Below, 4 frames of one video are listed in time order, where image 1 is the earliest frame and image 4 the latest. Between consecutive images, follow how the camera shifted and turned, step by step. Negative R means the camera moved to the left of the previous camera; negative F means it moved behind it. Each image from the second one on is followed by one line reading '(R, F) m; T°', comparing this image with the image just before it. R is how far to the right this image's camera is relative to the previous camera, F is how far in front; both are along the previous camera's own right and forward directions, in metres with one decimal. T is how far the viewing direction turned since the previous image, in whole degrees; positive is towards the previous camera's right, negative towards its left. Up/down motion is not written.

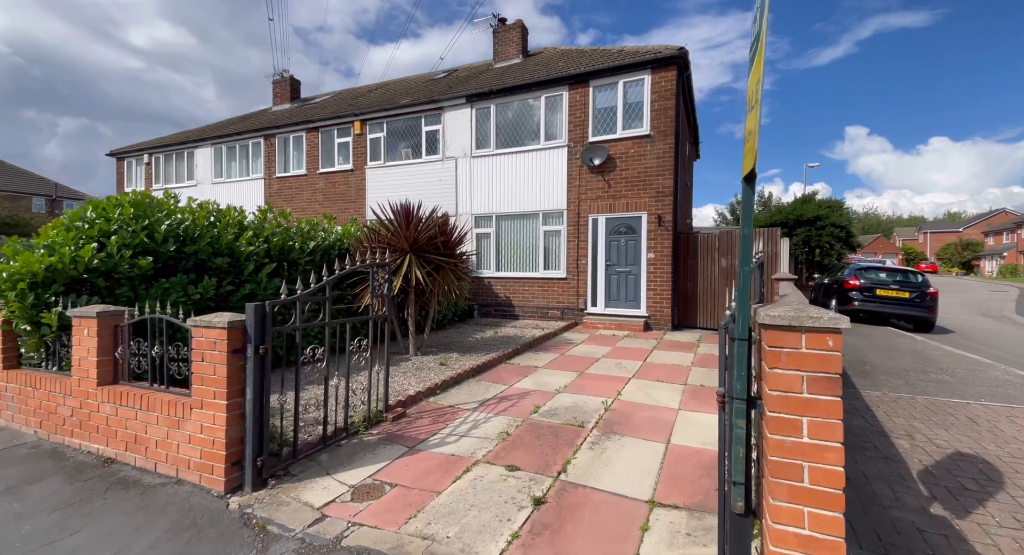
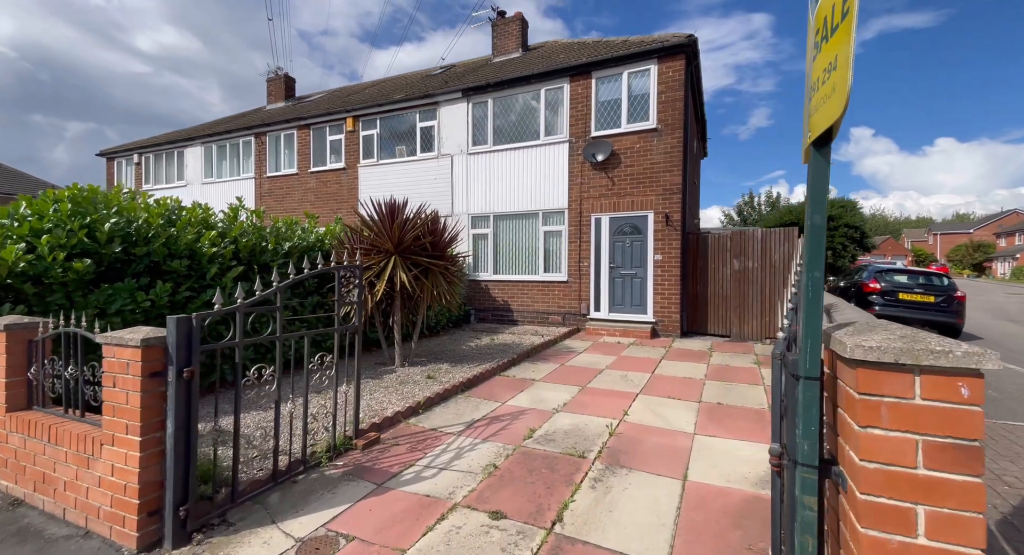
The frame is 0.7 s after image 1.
(+0.1, +0.6) m; 0°
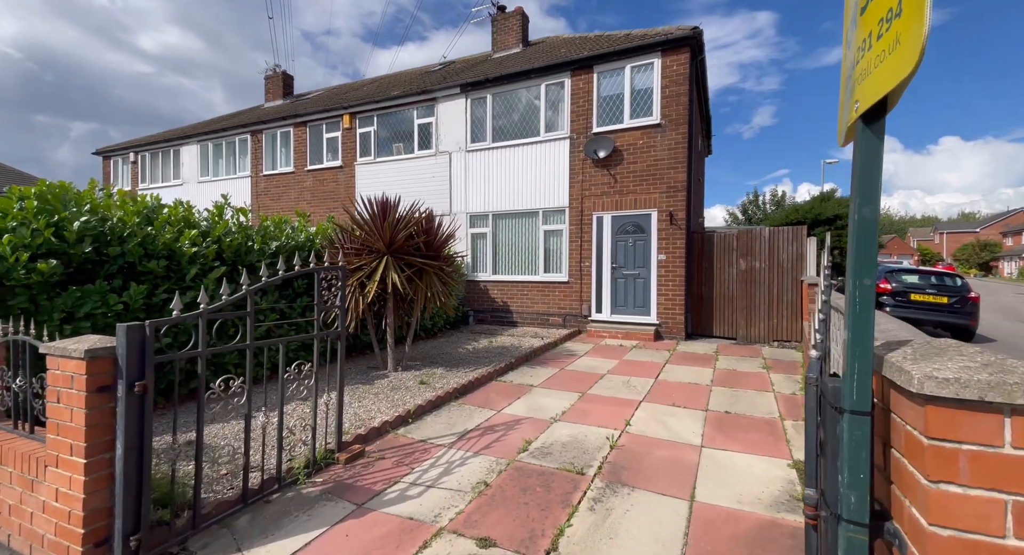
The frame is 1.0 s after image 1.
(+0.1, +0.3) m; 0°
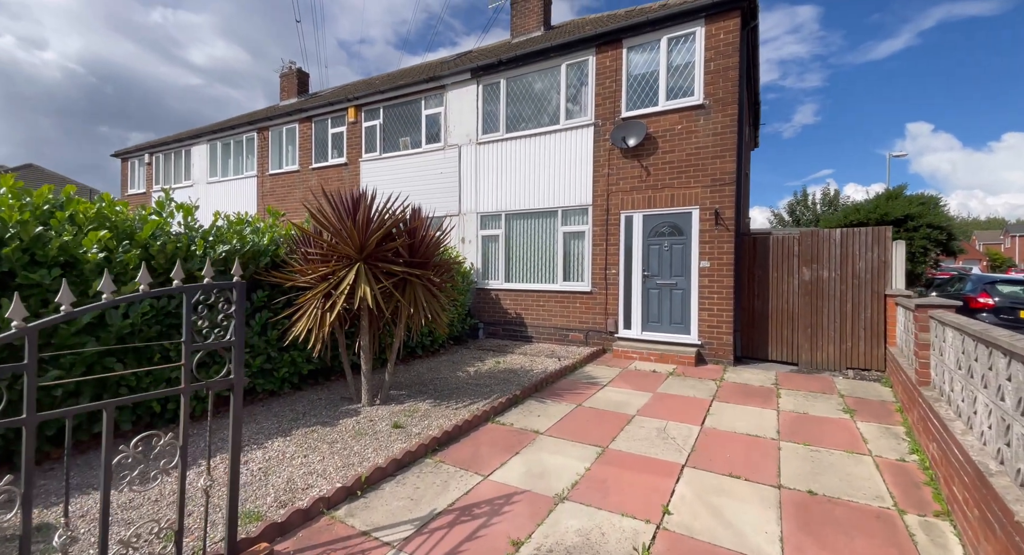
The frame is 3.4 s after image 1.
(+0.3, +1.3) m; -4°
